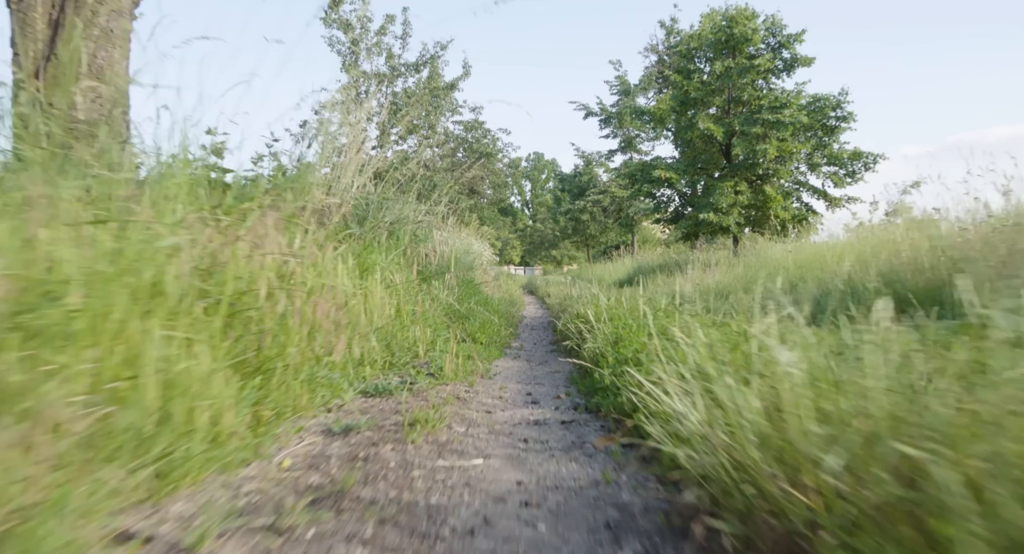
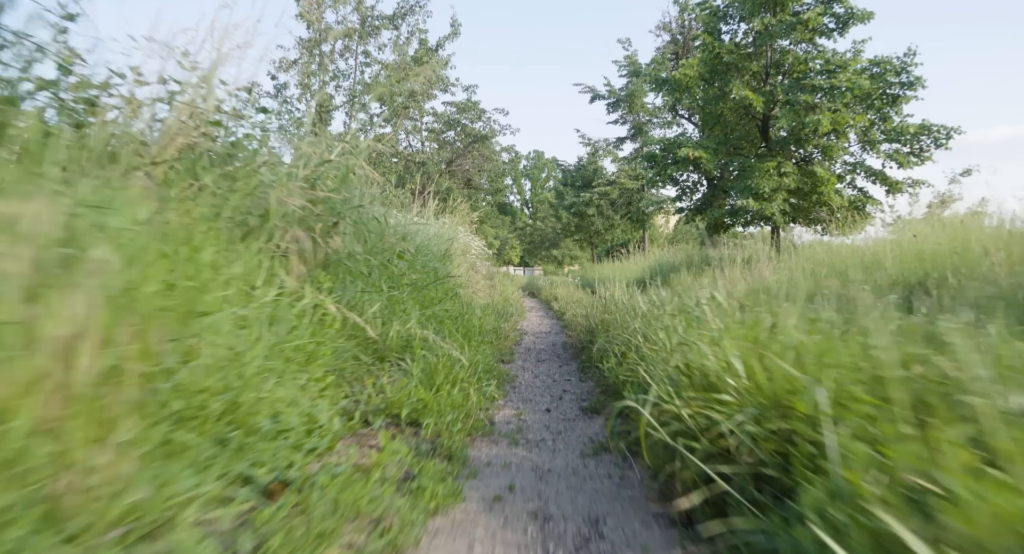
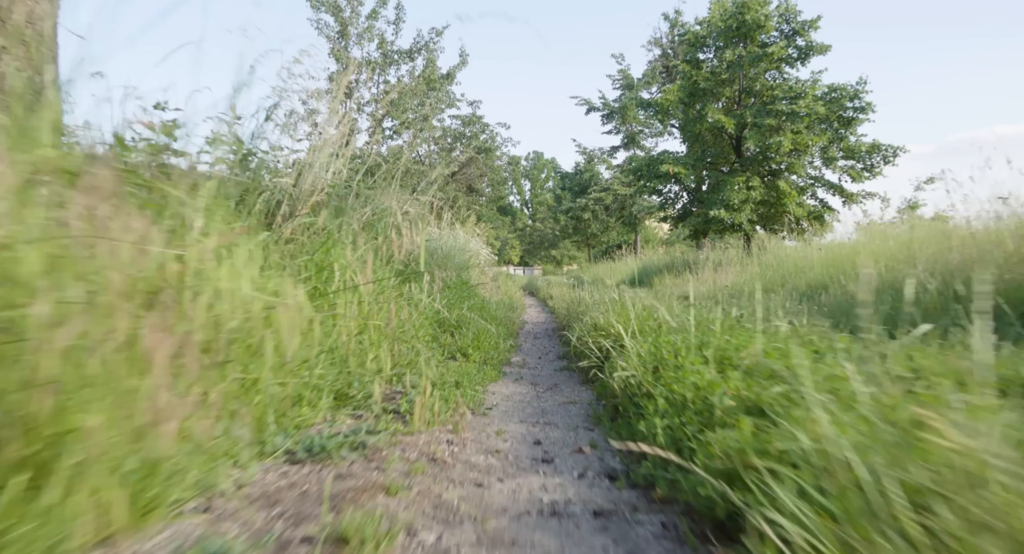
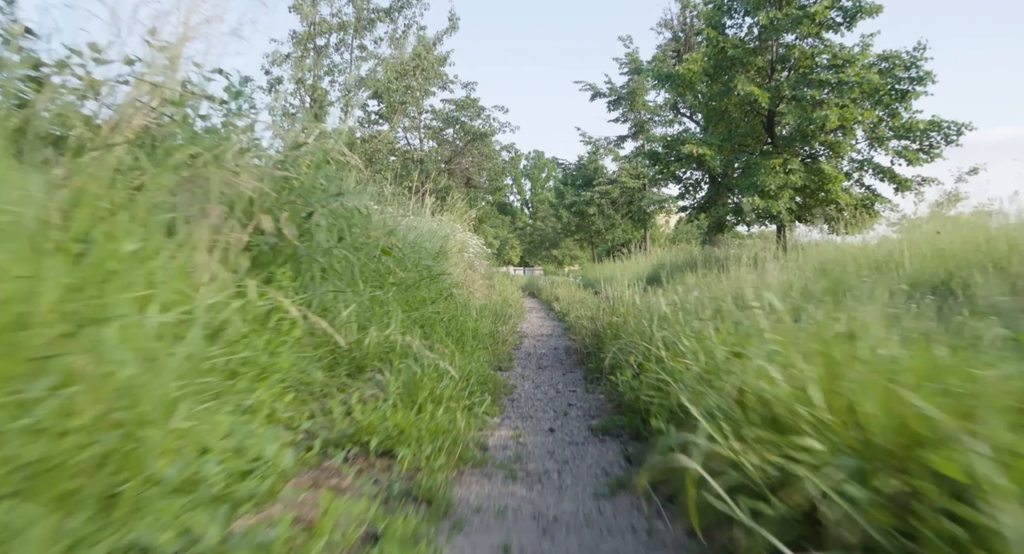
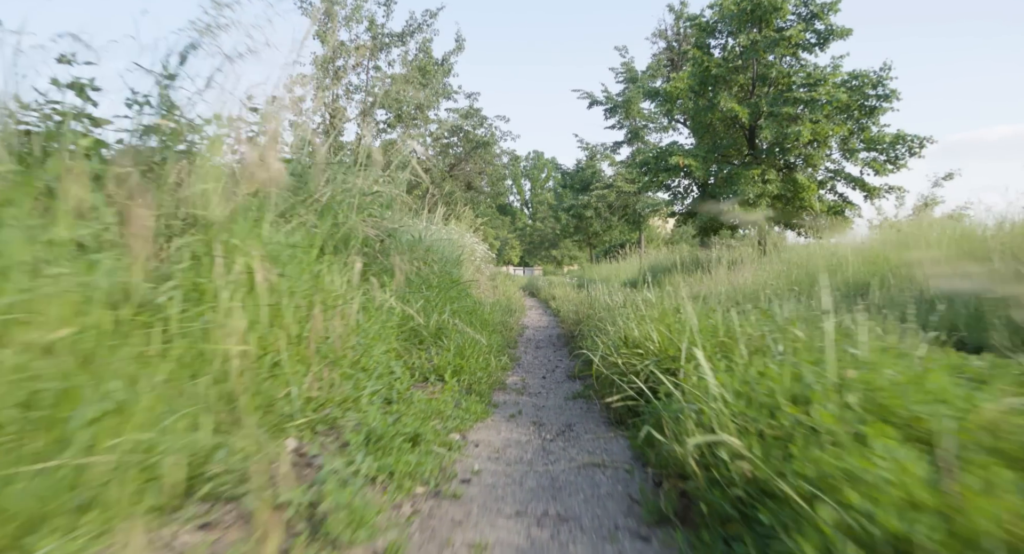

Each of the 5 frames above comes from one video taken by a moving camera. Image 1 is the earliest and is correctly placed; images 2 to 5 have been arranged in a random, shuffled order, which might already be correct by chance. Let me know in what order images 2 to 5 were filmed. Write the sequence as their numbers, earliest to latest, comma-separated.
3, 5, 2, 4
